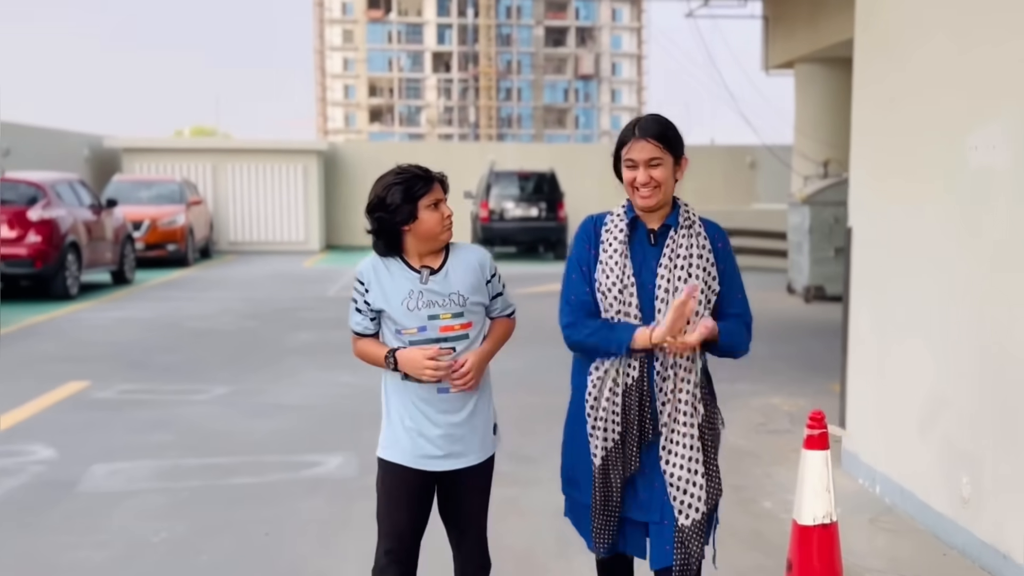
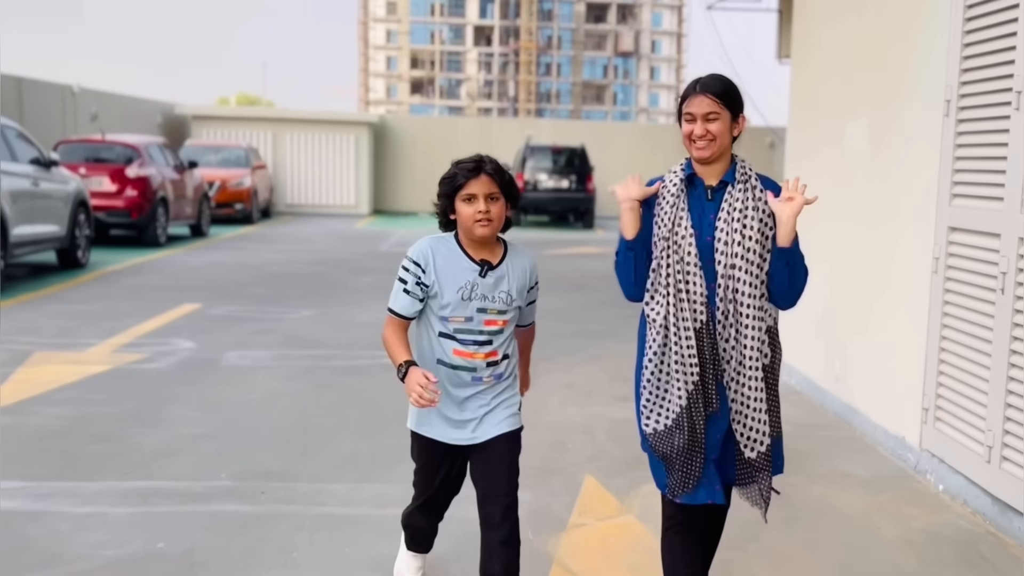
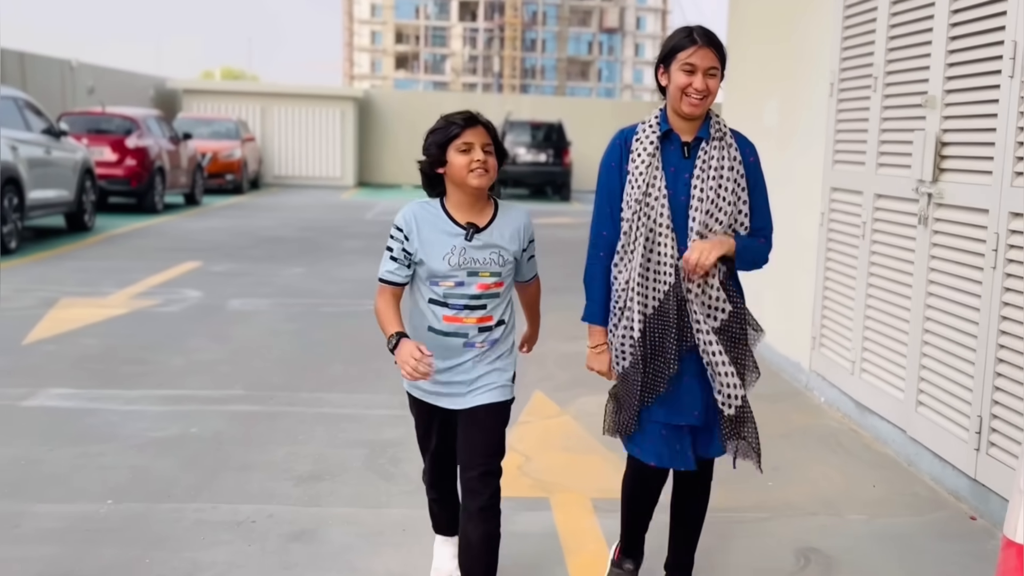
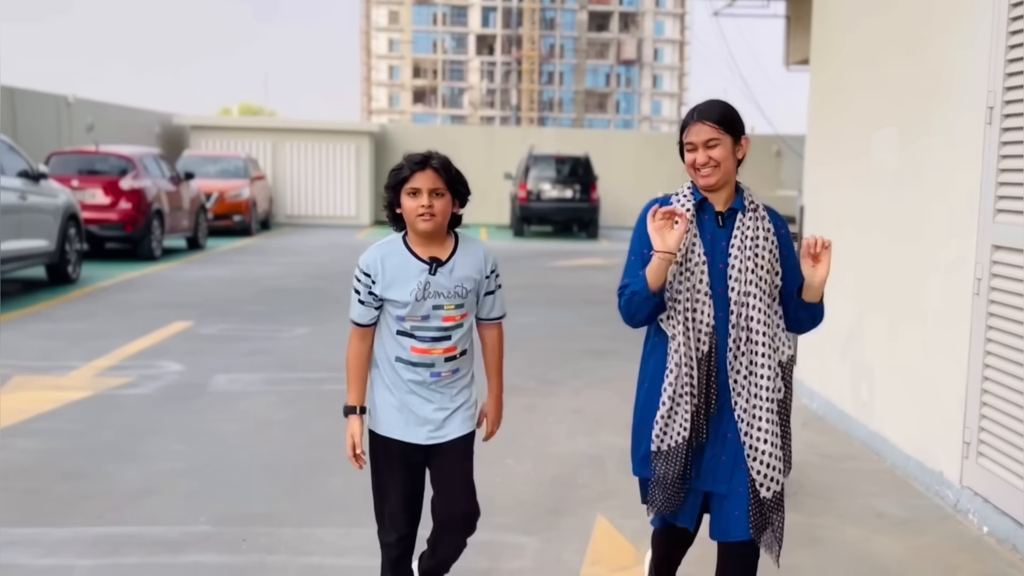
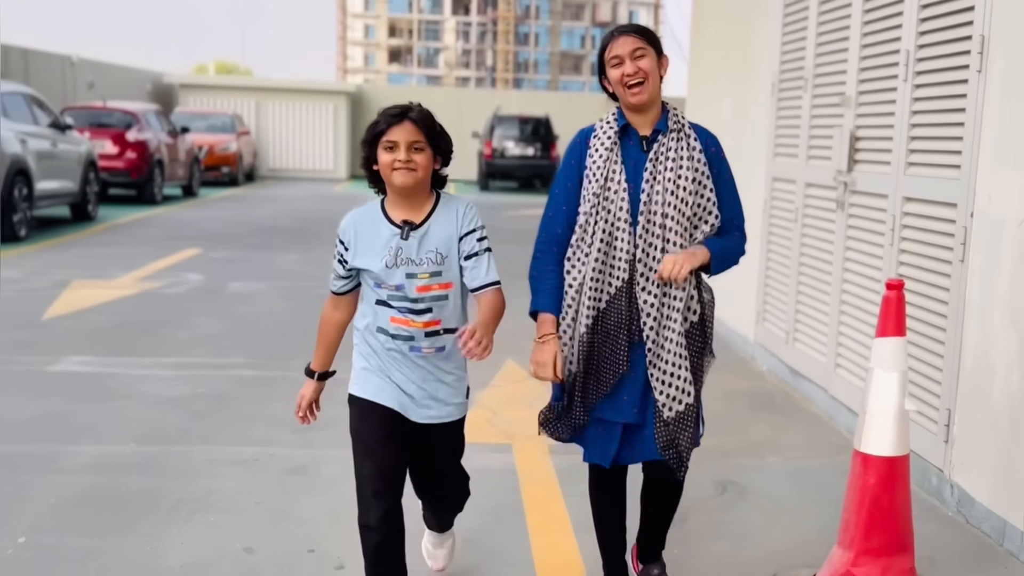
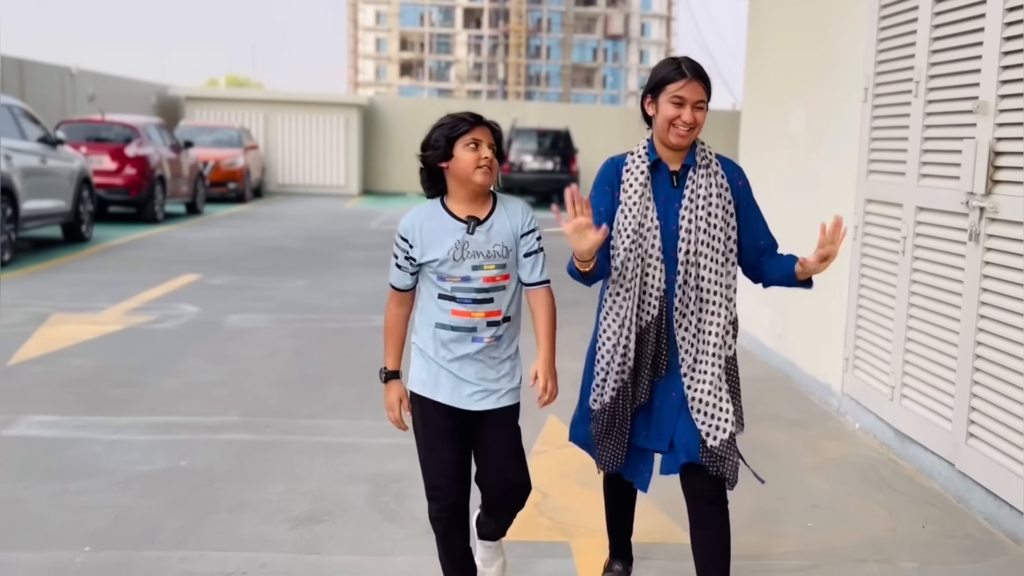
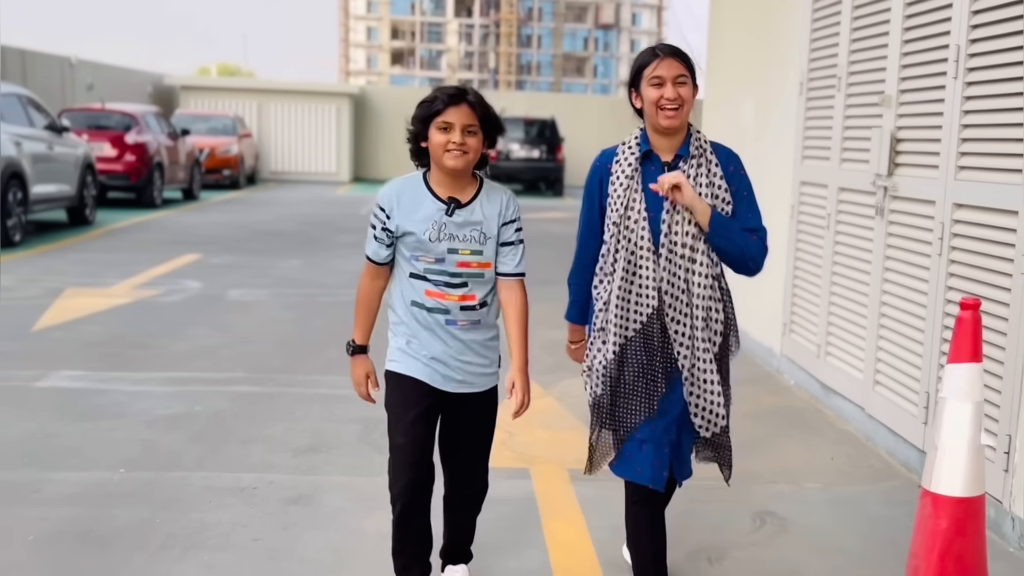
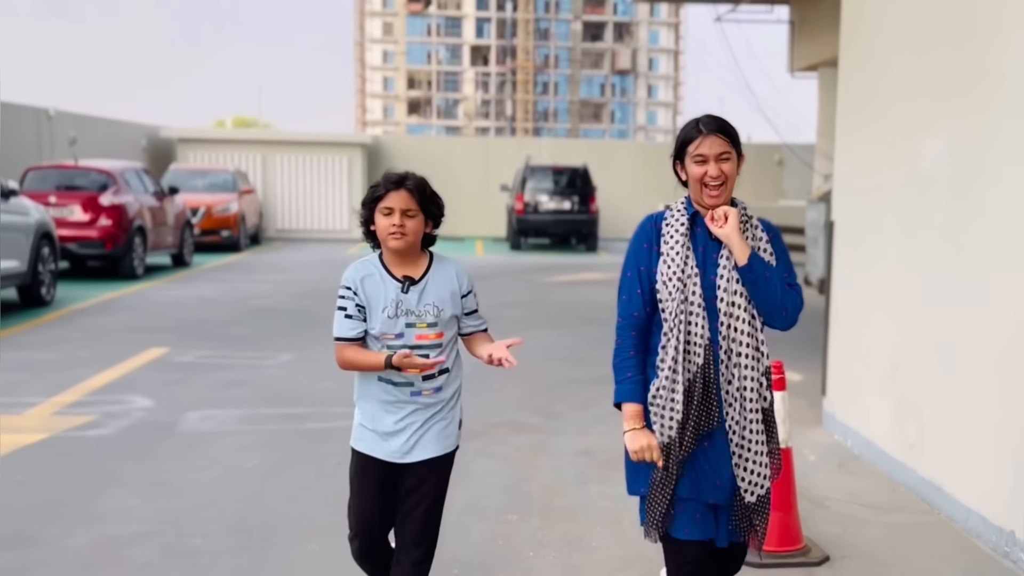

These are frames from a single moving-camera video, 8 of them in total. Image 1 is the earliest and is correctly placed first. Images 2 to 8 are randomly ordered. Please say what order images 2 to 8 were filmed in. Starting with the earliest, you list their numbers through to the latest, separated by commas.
8, 4, 2, 6, 3, 7, 5
